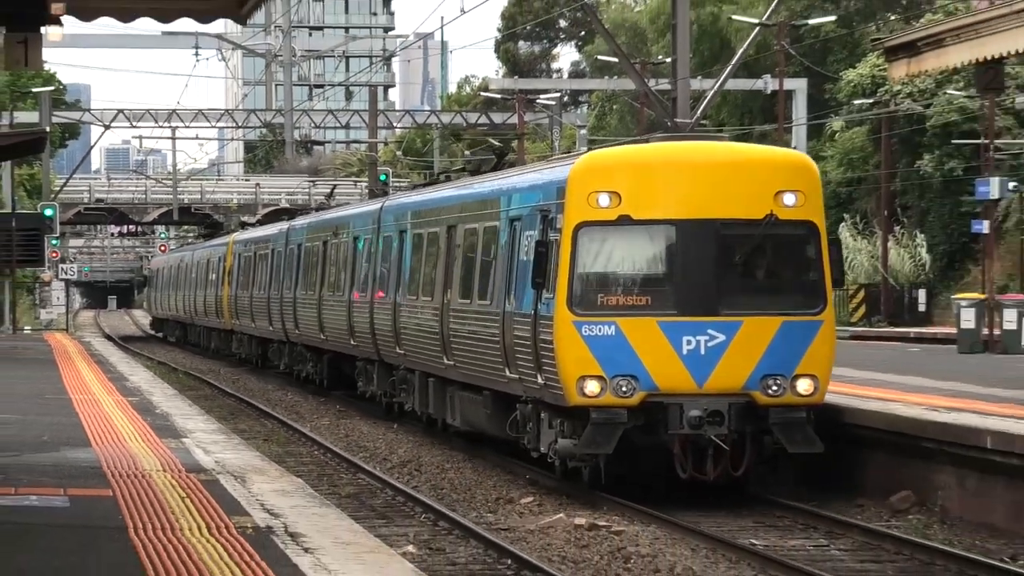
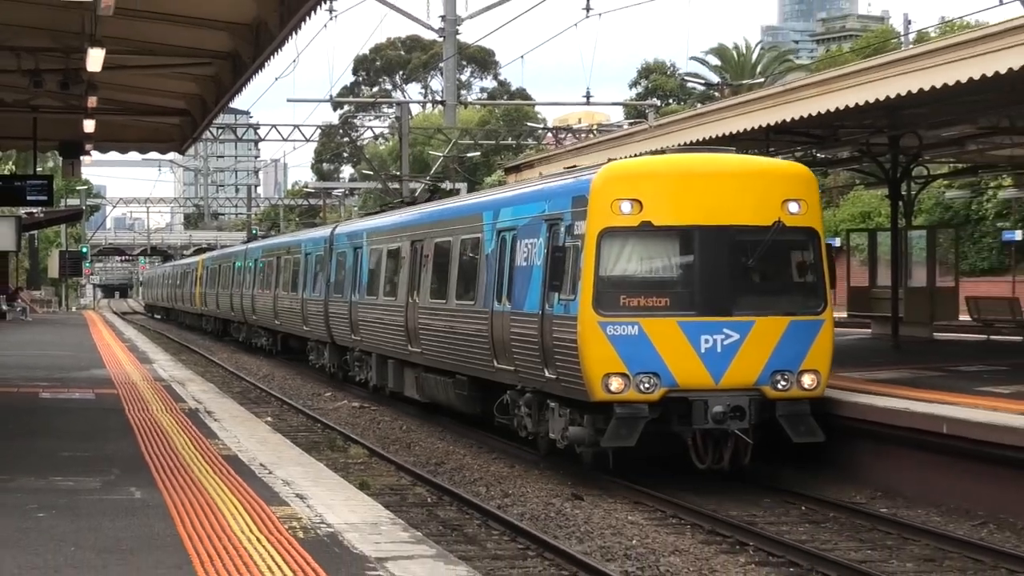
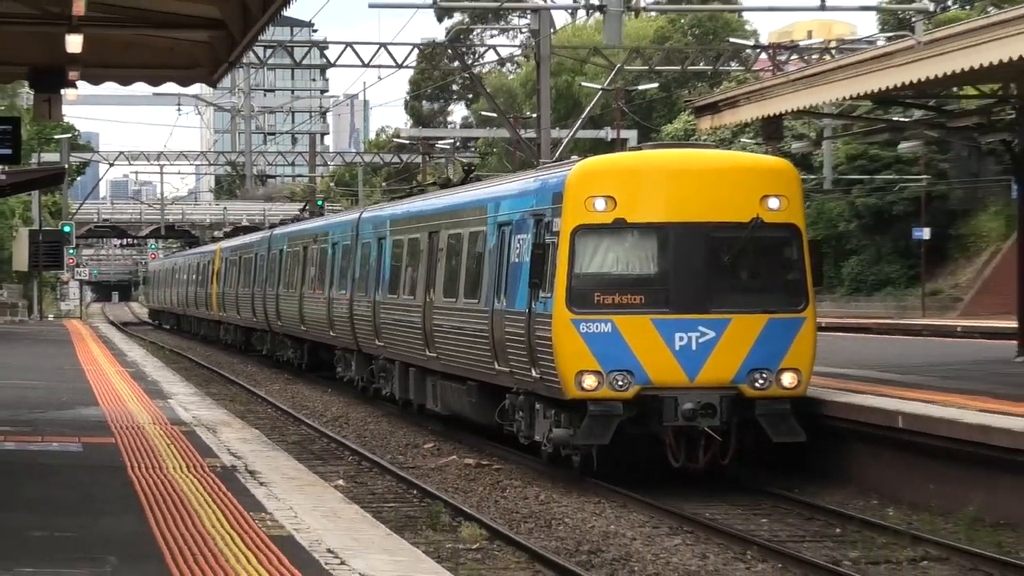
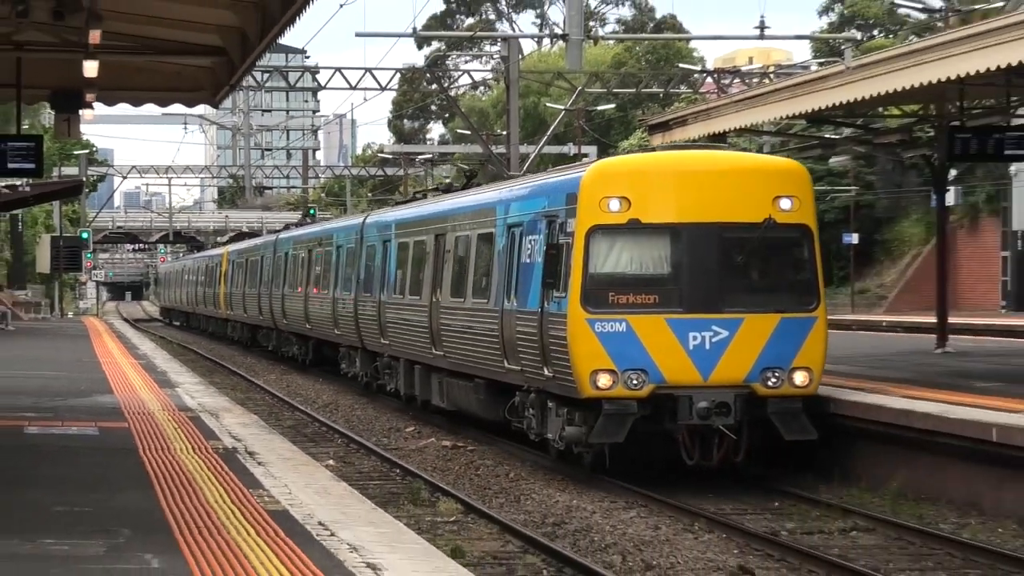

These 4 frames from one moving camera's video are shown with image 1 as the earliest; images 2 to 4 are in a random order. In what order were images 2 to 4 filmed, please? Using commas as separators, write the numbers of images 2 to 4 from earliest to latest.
3, 4, 2
